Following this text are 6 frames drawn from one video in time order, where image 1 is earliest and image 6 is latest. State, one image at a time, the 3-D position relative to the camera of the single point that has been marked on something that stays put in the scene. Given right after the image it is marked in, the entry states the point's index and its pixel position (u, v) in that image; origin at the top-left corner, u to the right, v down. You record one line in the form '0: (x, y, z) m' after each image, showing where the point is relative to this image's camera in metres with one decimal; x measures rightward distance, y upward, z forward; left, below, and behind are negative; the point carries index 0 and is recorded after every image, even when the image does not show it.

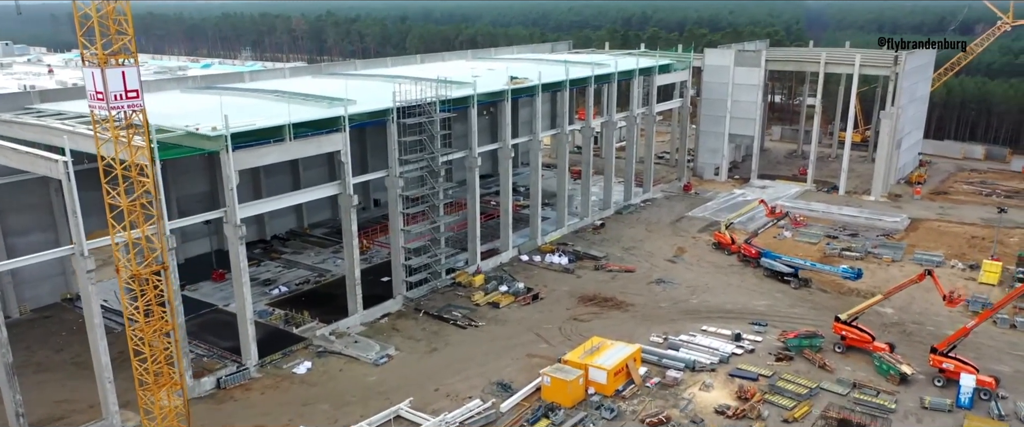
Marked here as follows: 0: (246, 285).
0: (-7.1, -1.9, +19.8) m
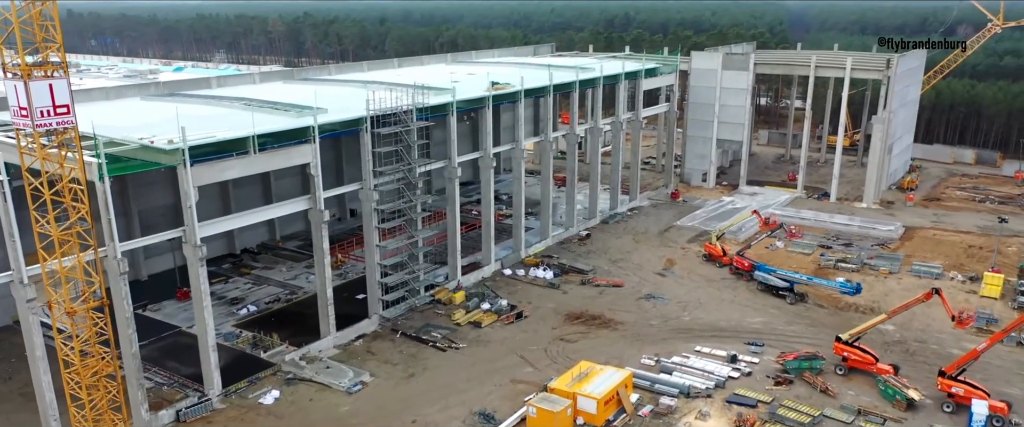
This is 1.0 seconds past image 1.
0: (-7.6, -2.4, +18.3) m
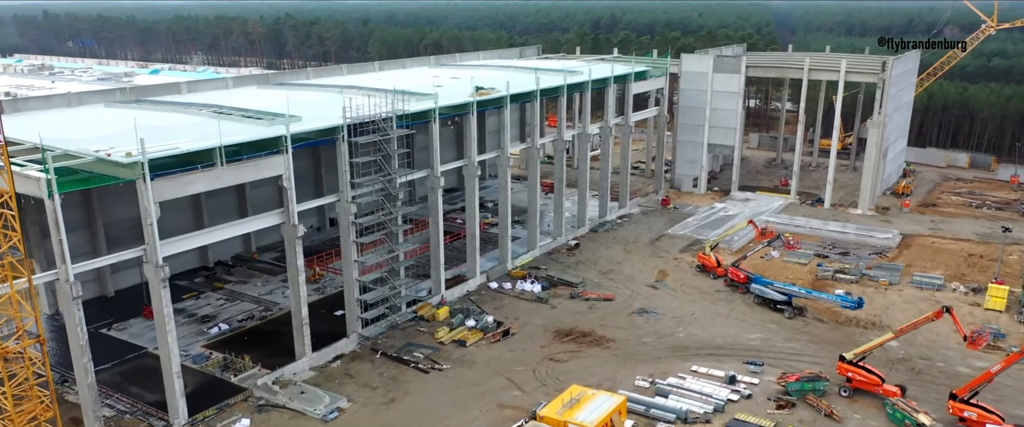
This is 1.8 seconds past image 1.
0: (-7.9, -2.8, +17.1) m
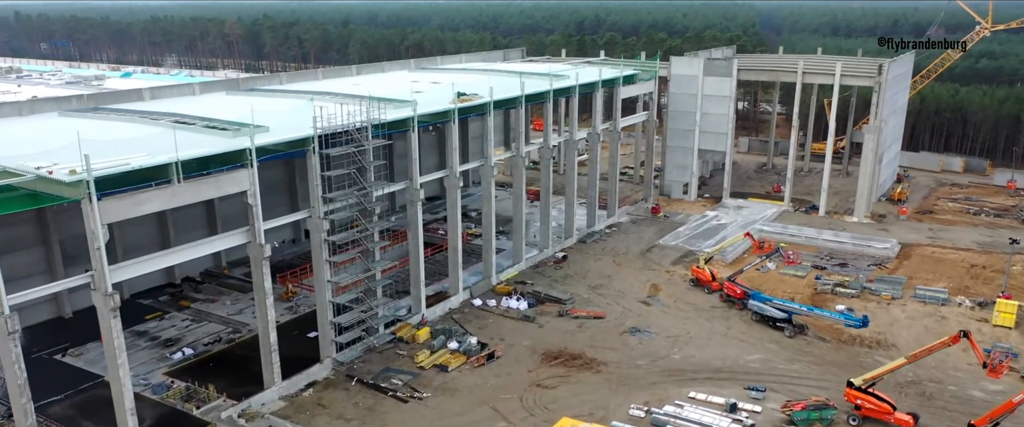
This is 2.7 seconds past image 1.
0: (-8.2, -3.2, +15.6) m
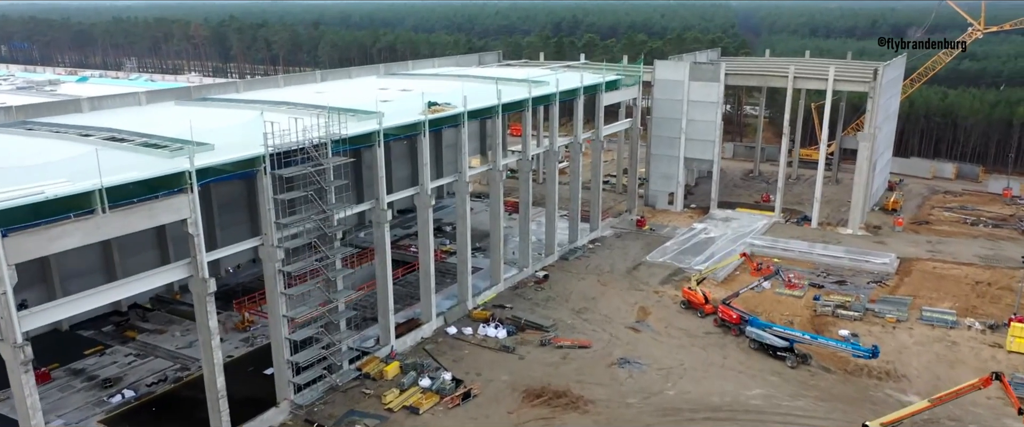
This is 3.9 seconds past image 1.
0: (-8.6, -3.9, +13.4) m
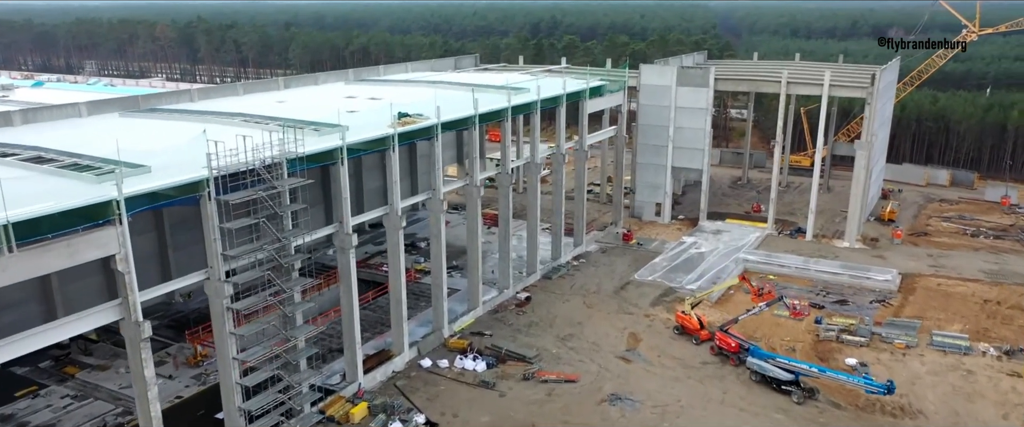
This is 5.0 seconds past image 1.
0: (-8.9, -4.5, +11.3) m
